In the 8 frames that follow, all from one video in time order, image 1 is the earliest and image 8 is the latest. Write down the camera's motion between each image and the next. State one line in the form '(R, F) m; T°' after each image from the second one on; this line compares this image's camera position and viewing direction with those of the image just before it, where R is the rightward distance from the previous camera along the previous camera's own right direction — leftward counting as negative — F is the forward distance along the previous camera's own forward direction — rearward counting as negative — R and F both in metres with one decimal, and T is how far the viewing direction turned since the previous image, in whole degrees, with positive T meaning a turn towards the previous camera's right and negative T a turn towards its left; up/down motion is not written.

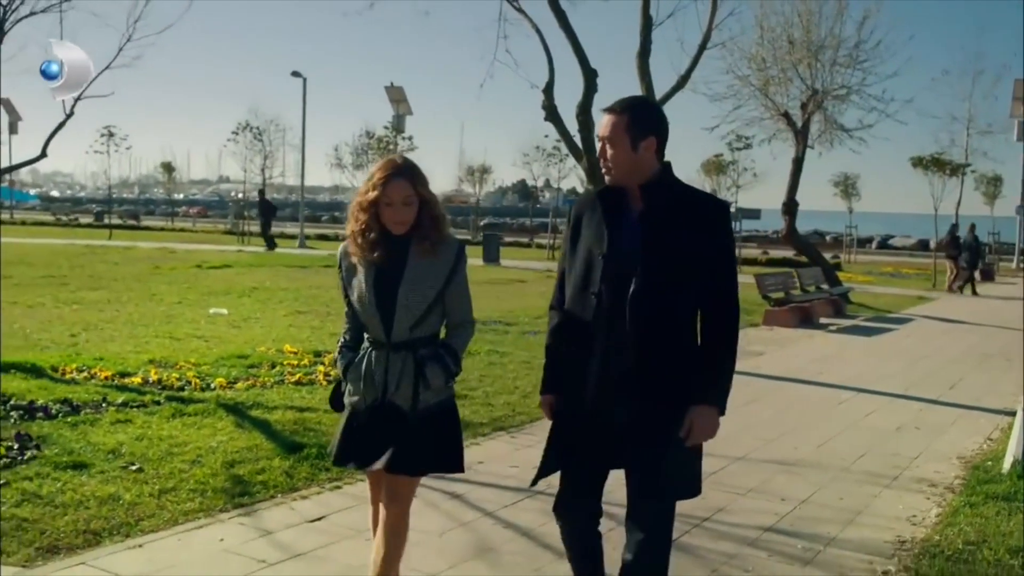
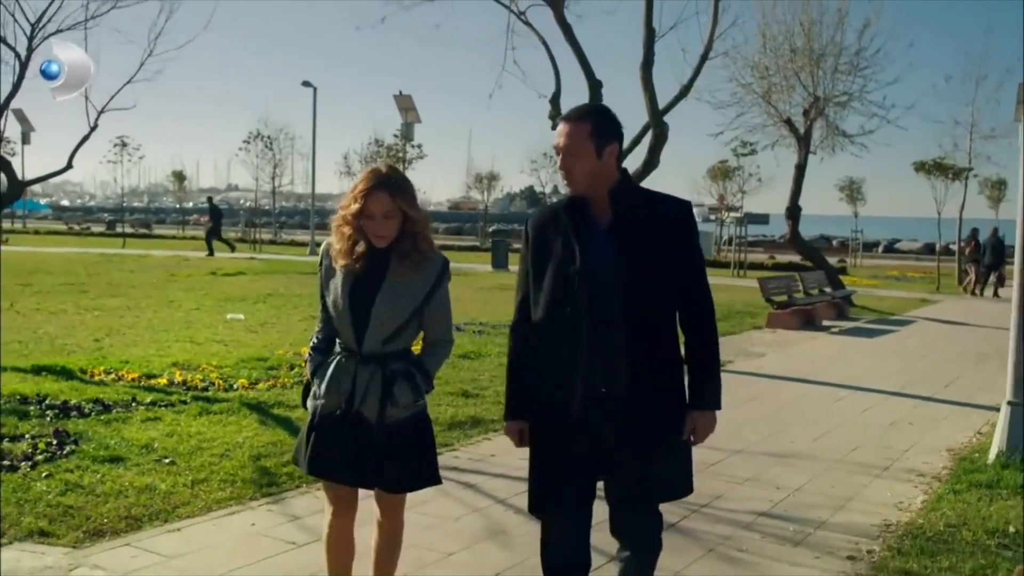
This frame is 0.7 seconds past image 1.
(0.0, -0.4) m; 0°
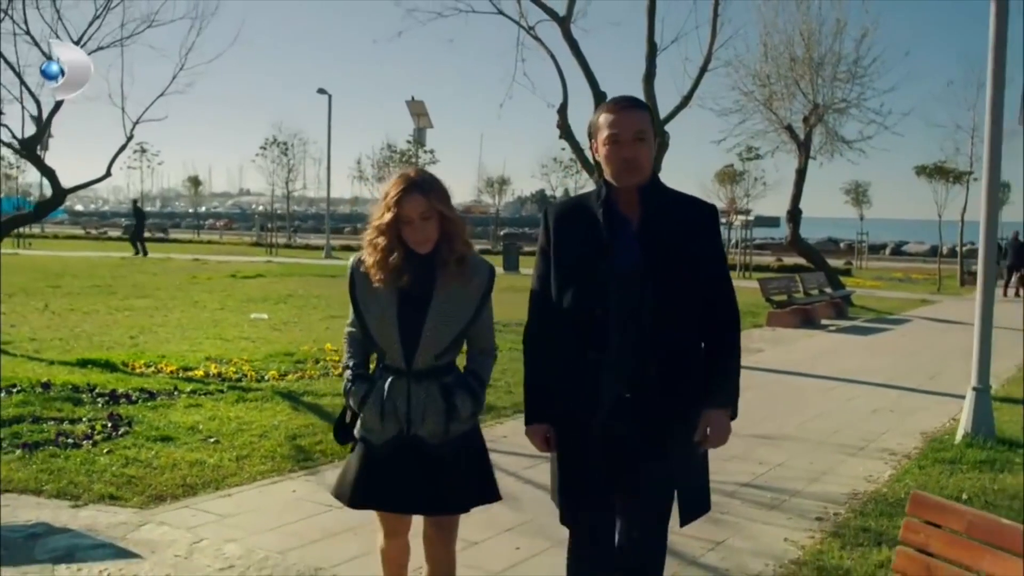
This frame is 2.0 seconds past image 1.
(0.0, -0.7) m; -1°
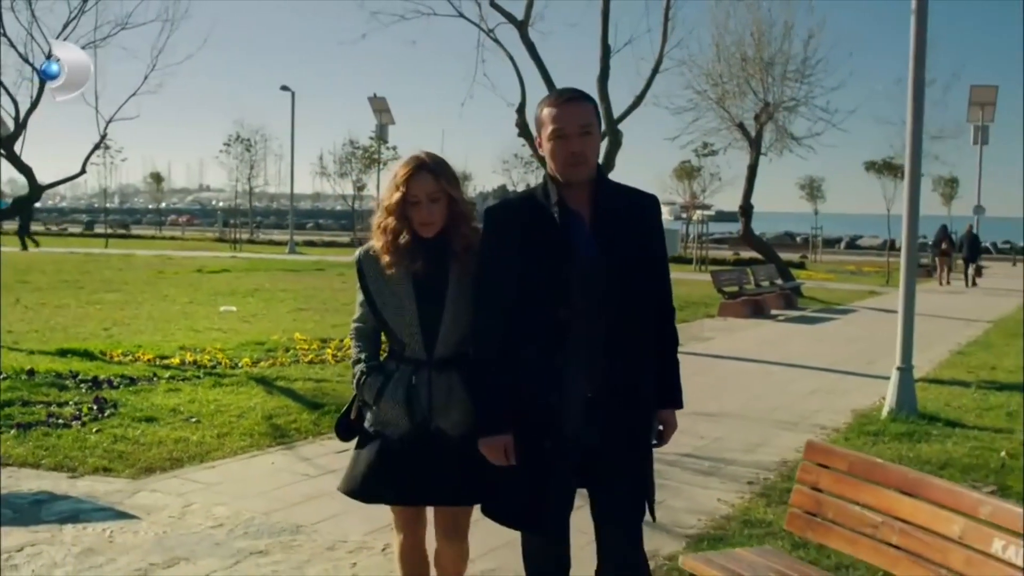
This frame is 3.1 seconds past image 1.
(0.0, -0.6) m; +2°
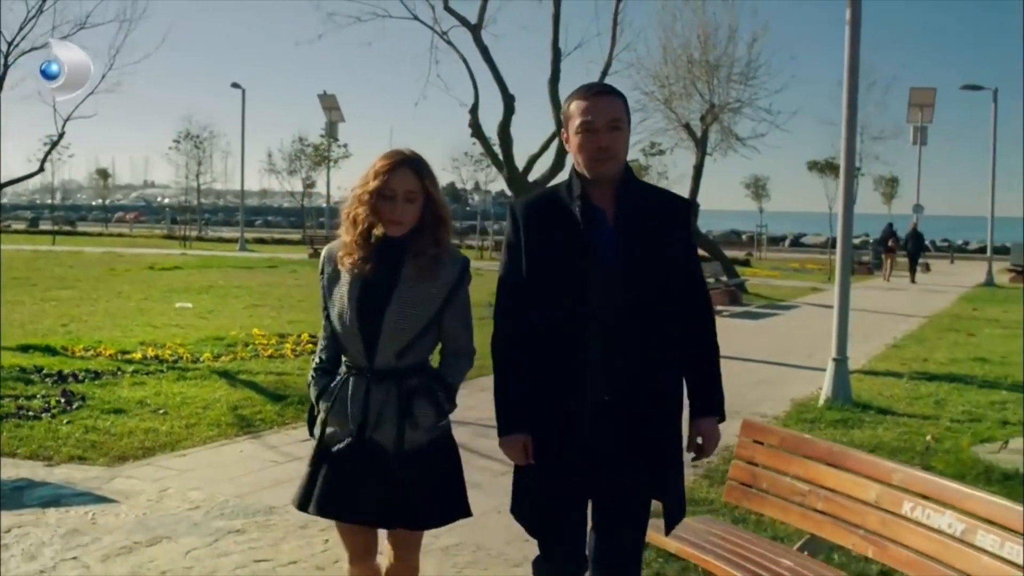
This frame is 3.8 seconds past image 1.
(-0.1, -0.4) m; +3°
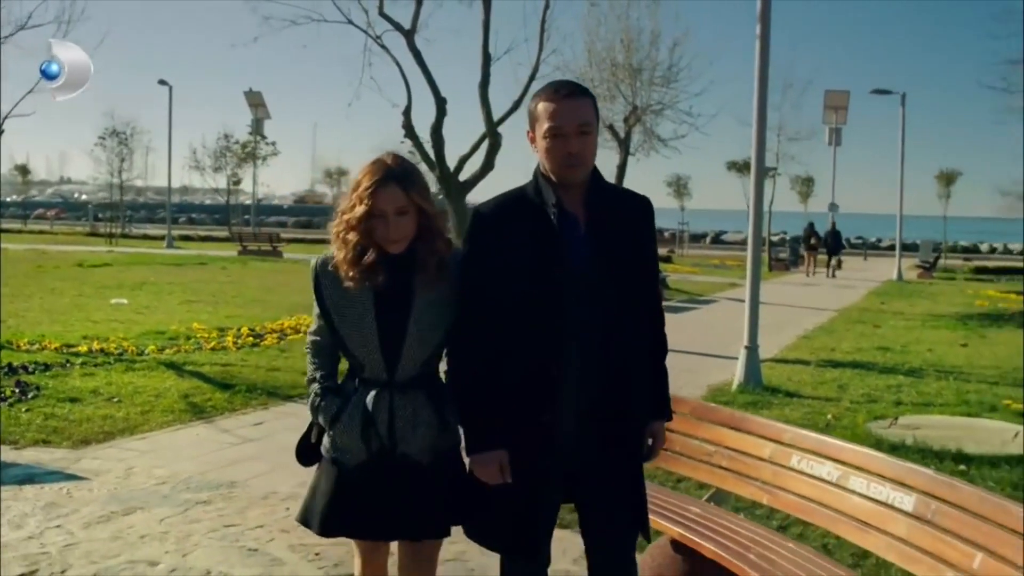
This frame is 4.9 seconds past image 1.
(-0.1, -0.6) m; +4°
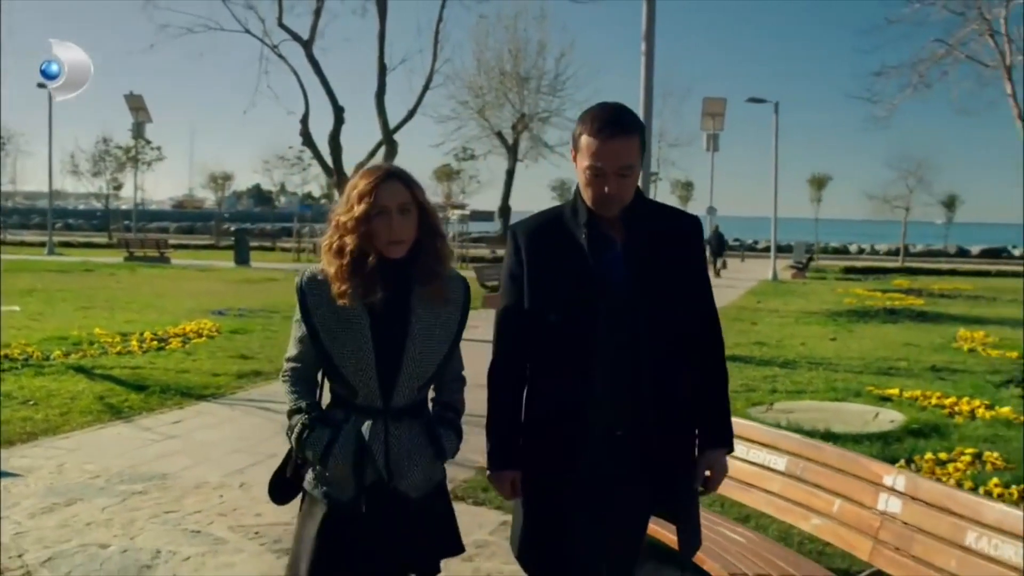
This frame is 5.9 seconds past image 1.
(-0.2, -0.5) m; +6°
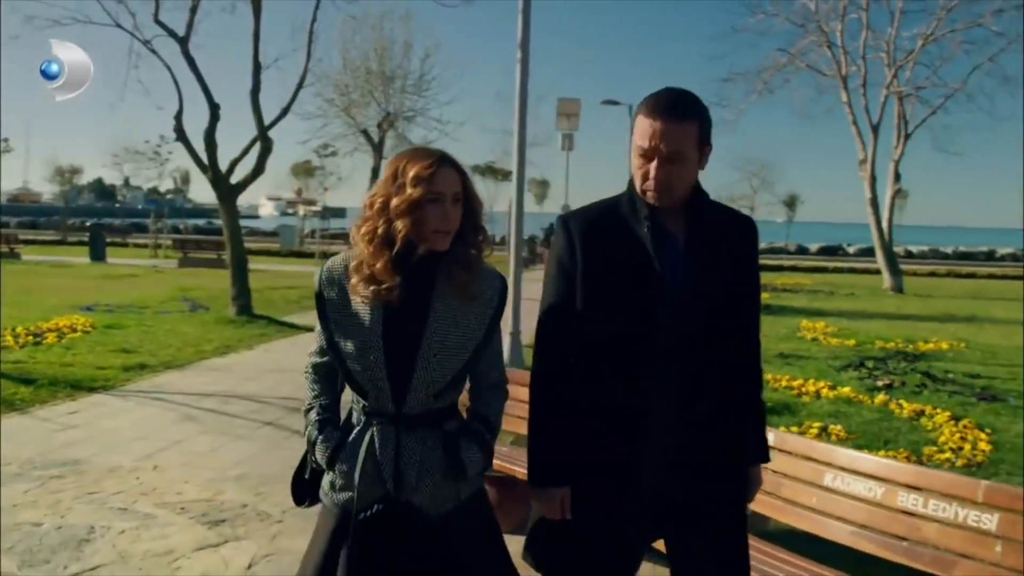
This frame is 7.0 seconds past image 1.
(-0.3, -0.5) m; +7°
